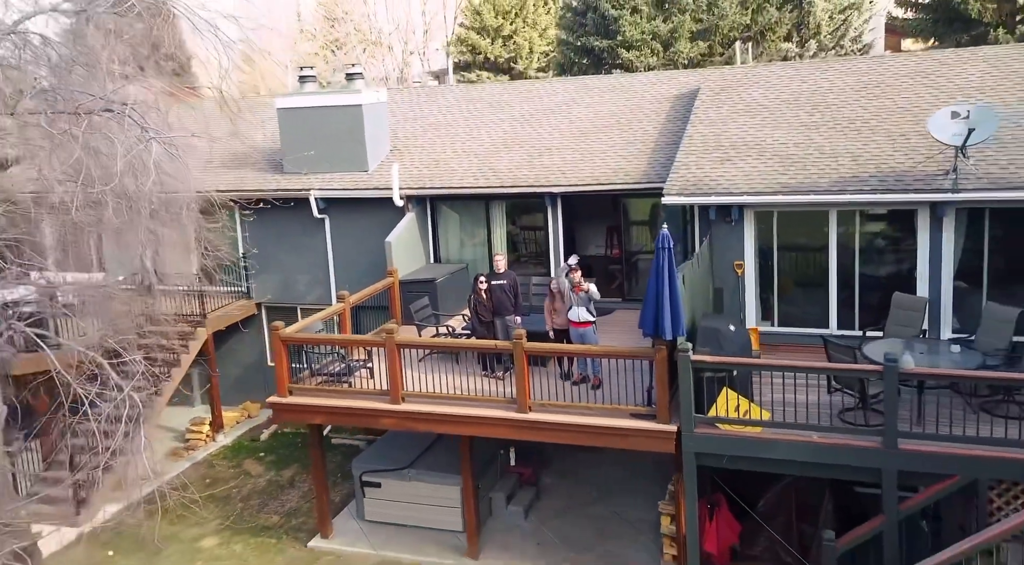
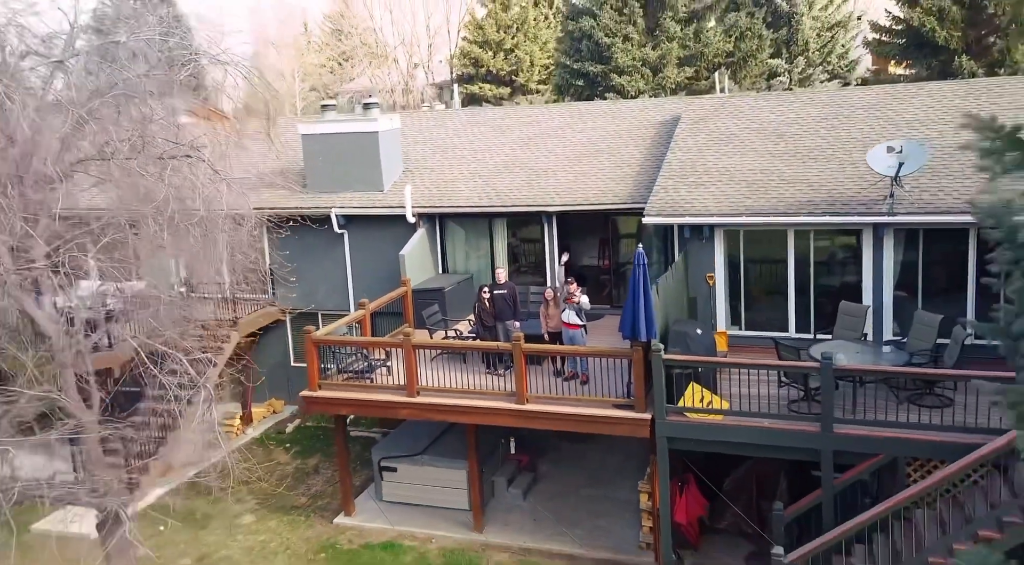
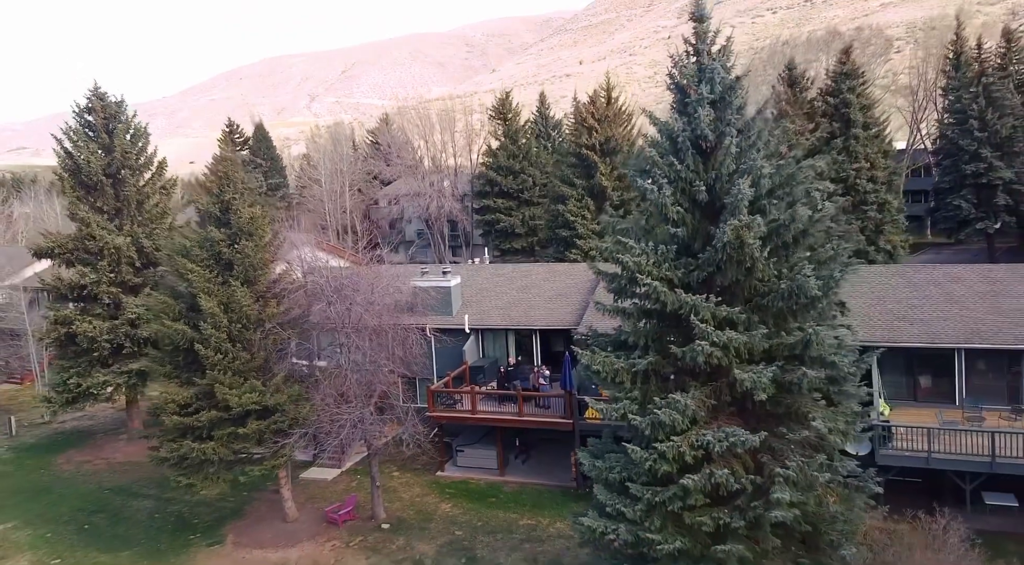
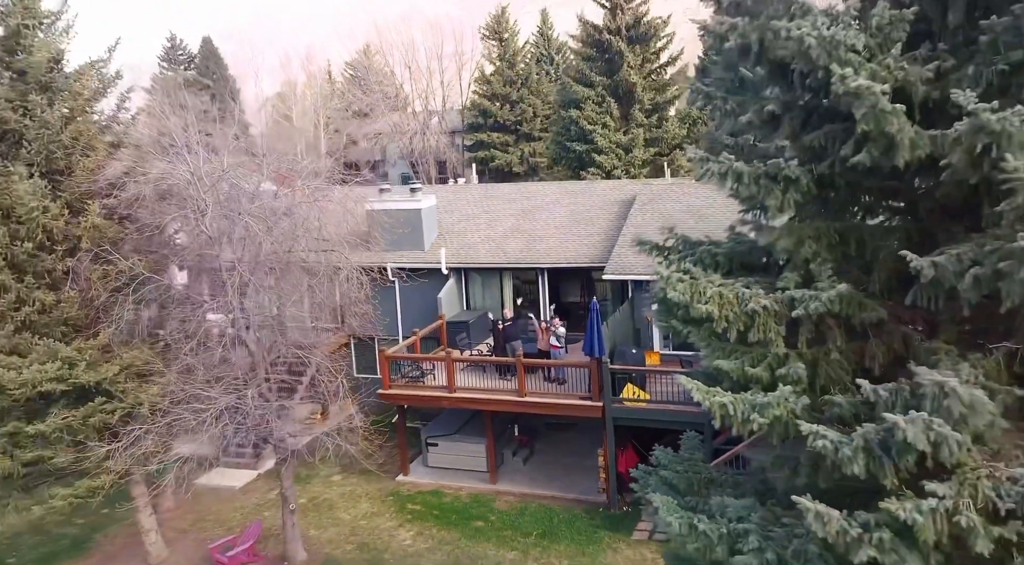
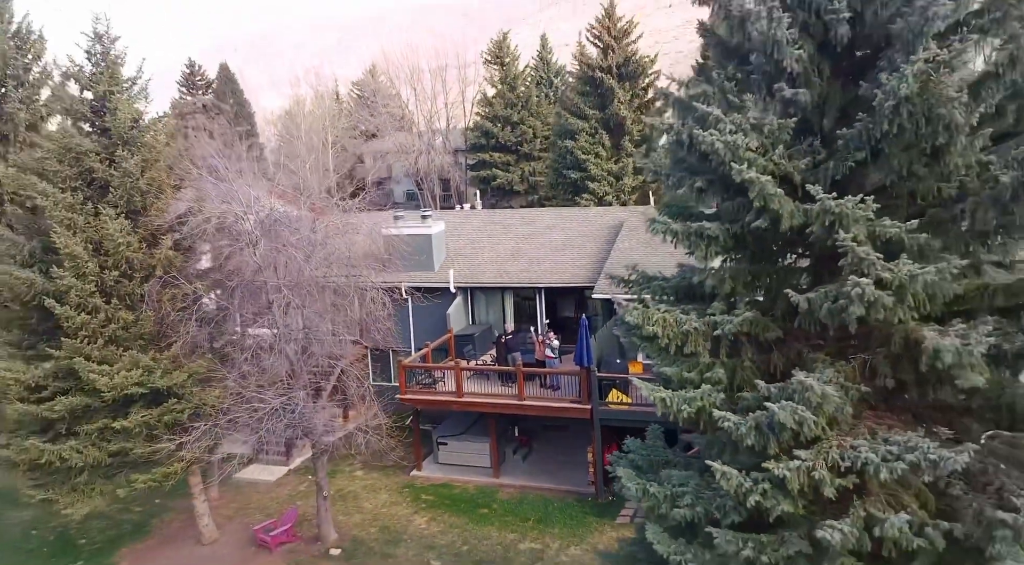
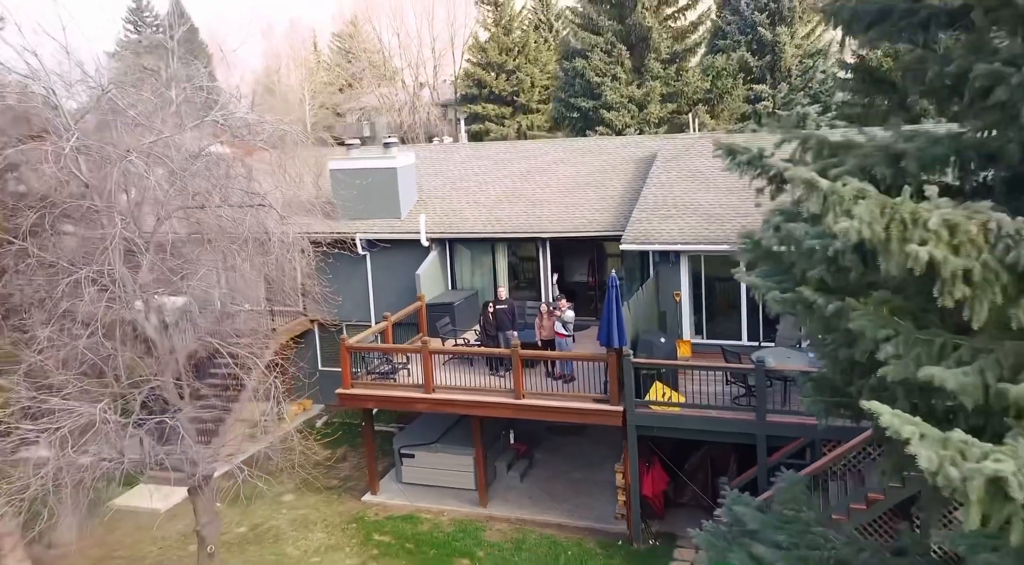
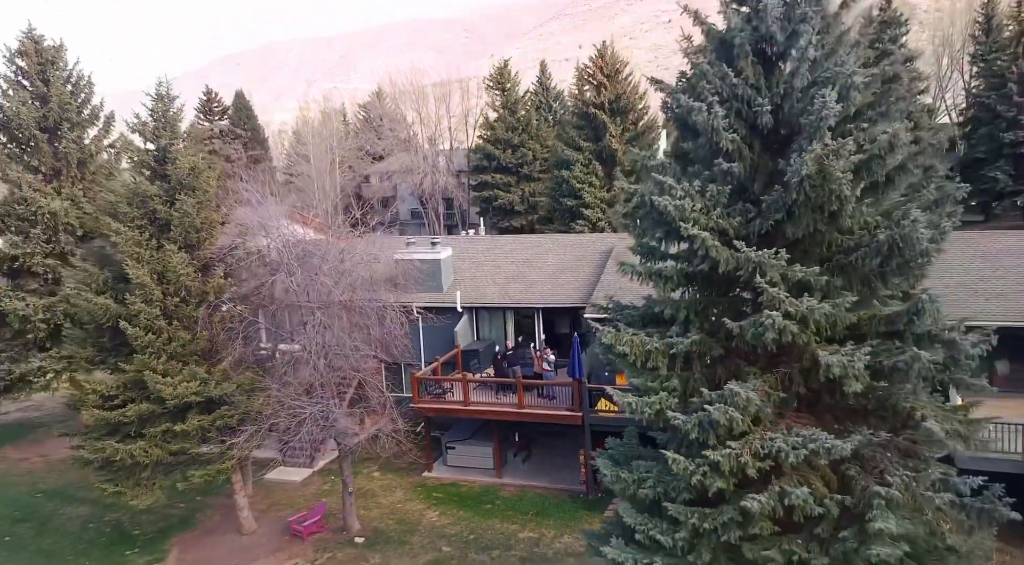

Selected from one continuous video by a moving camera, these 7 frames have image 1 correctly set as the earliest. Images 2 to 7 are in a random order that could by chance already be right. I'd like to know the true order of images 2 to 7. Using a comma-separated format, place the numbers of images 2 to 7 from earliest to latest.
2, 6, 4, 5, 7, 3
